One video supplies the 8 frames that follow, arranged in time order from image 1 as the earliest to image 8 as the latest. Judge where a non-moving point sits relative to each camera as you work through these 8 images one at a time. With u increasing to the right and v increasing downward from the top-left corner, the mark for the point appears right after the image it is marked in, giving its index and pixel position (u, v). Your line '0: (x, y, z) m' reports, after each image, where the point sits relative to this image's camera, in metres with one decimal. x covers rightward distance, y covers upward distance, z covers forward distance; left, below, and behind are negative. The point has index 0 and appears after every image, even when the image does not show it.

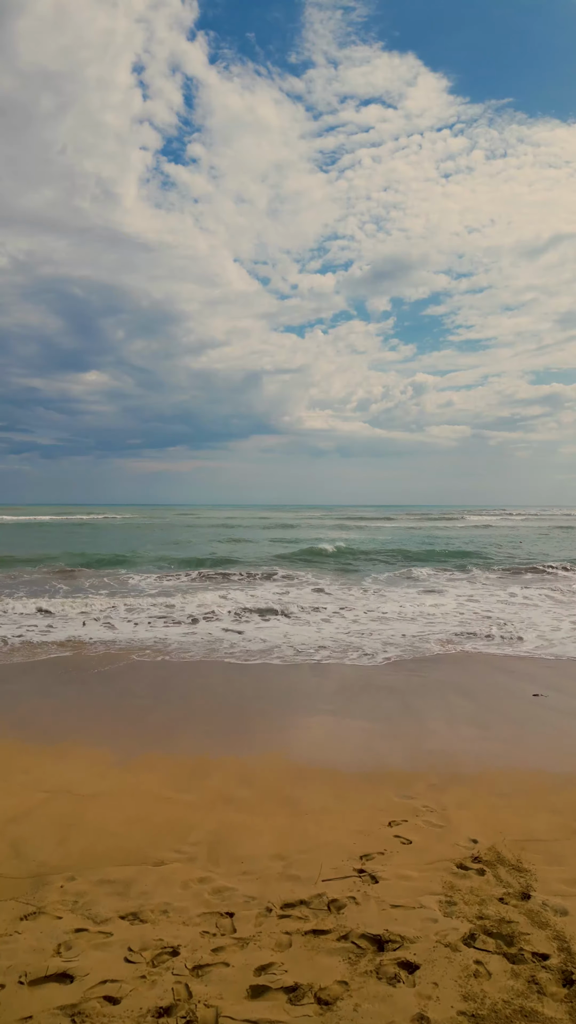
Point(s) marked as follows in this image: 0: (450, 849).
0: (+1.0, -2.1, +3.1) m
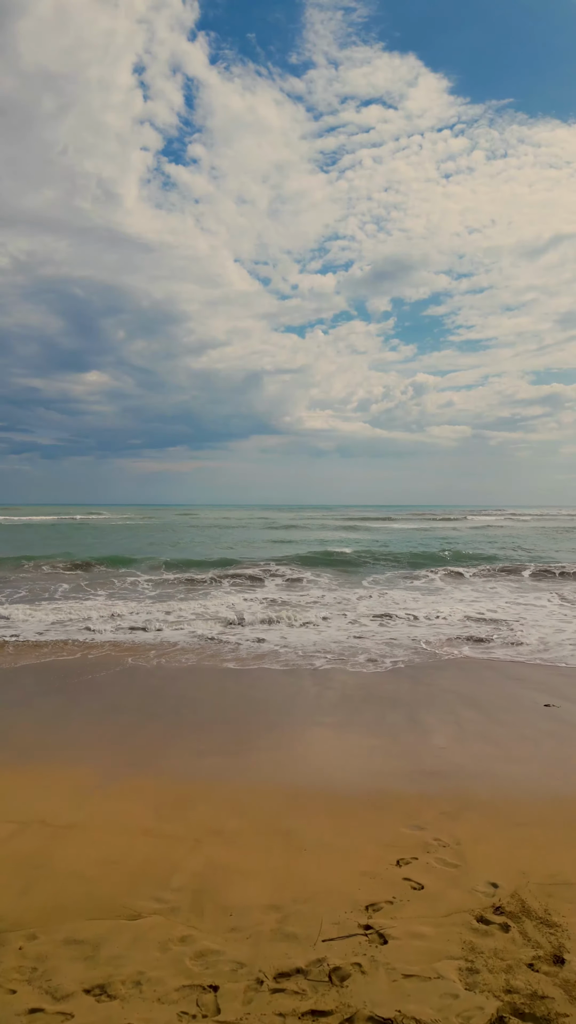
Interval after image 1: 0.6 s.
0: (+1.0, -2.2, +2.7) m
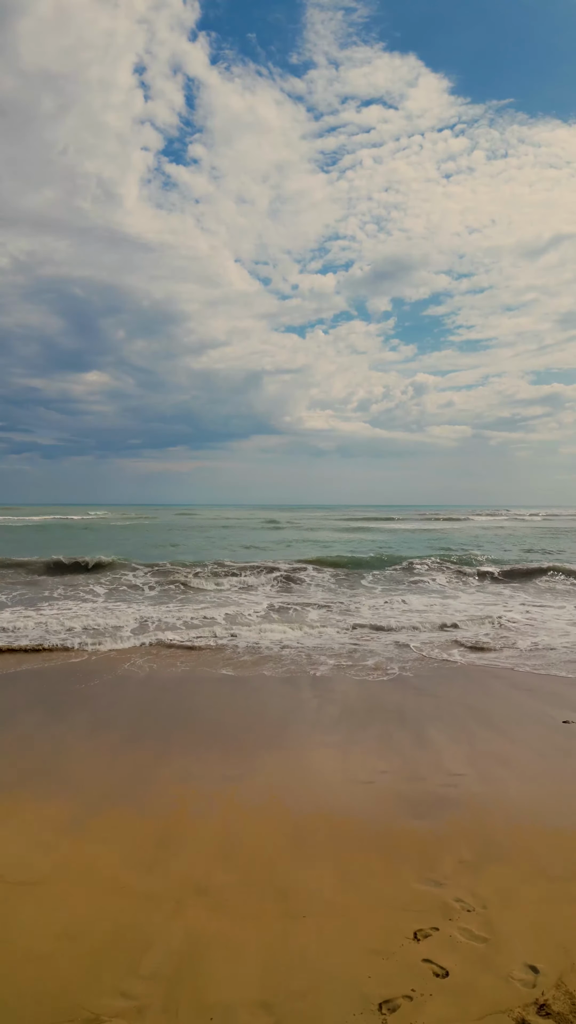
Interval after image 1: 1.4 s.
0: (+1.0, -2.2, +2.2) m
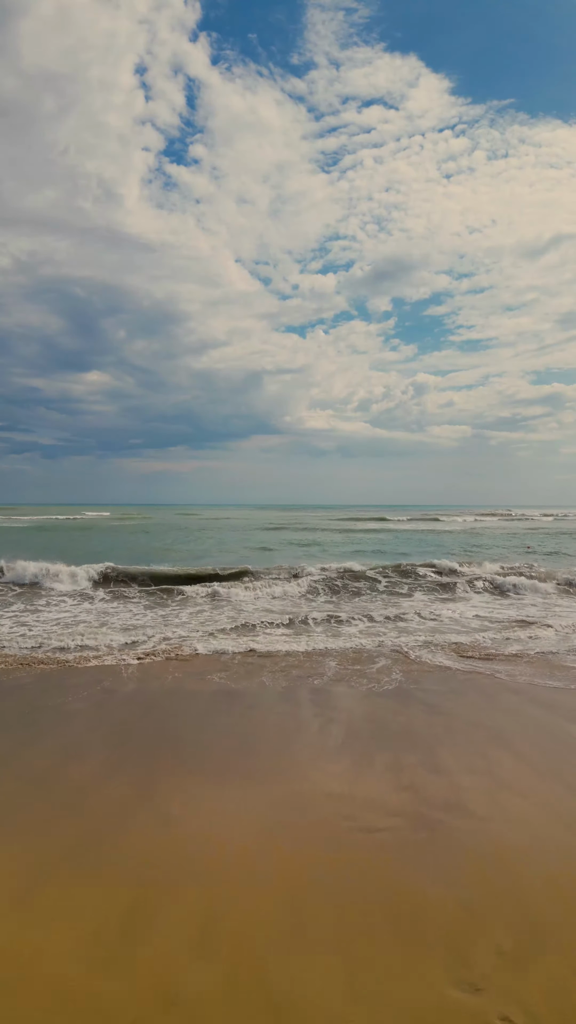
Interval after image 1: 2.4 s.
0: (+1.0, -2.2, +1.6) m
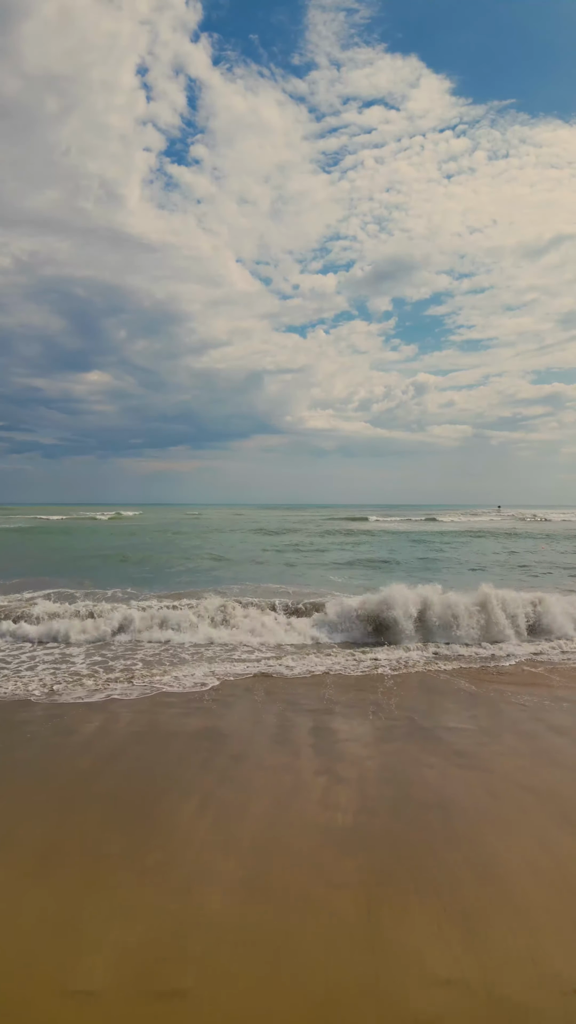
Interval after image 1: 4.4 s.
0: (+1.0, -2.4, +0.7) m
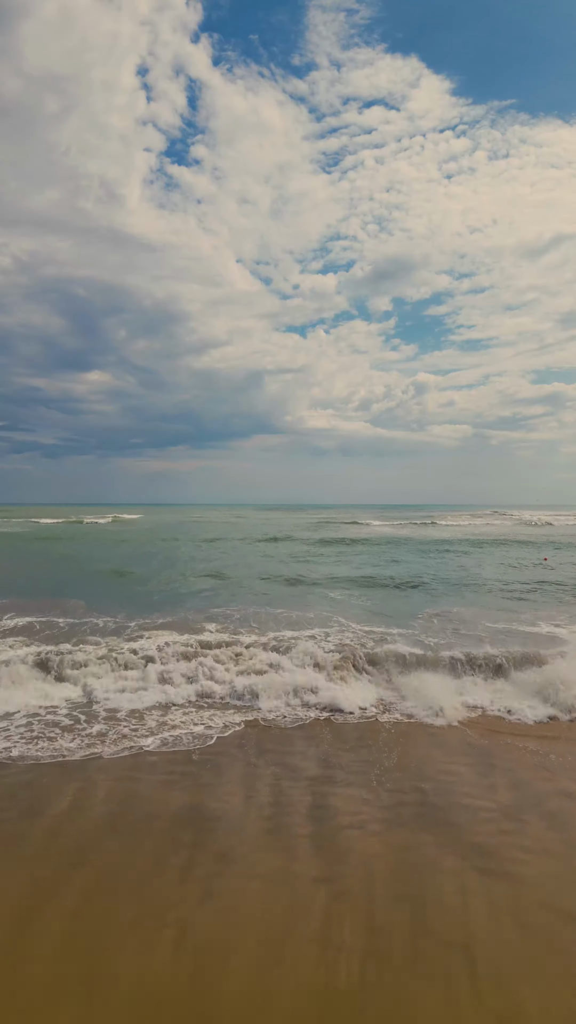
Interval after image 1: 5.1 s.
0: (+1.1, -2.9, +0.4) m
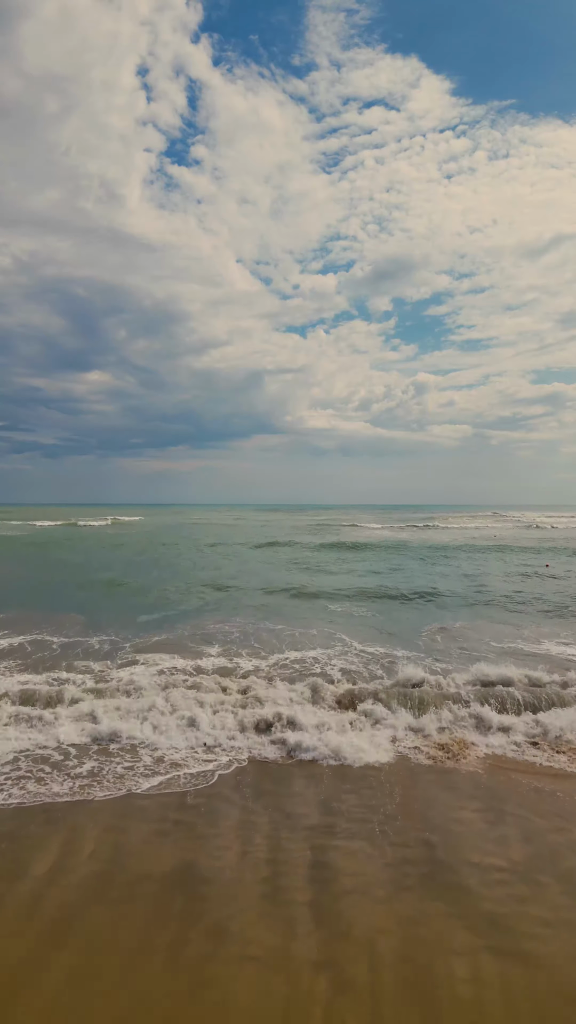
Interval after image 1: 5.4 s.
0: (+1.1, -3.2, +0.2) m
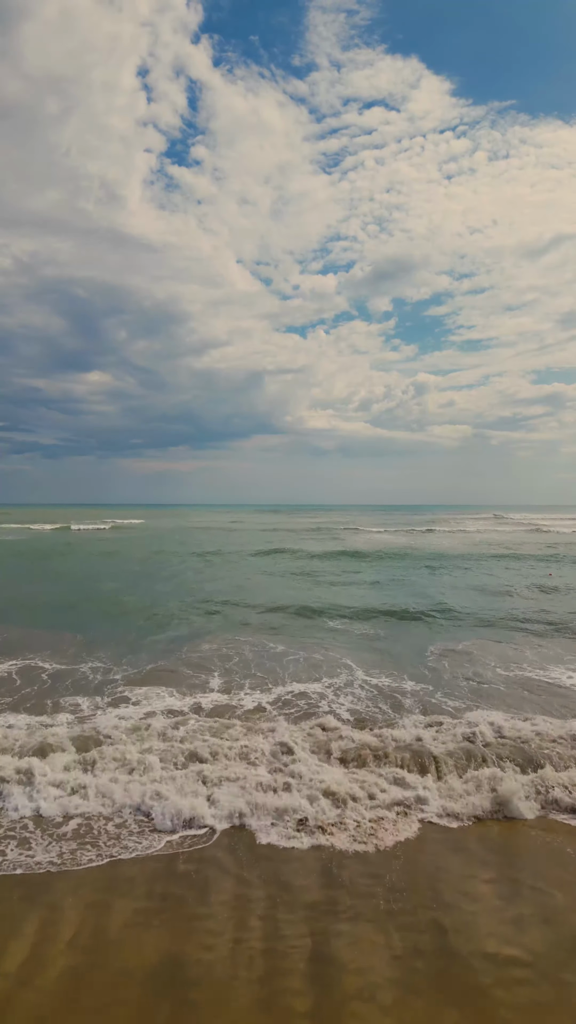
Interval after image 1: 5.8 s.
0: (+1.1, -3.6, 0.0) m
